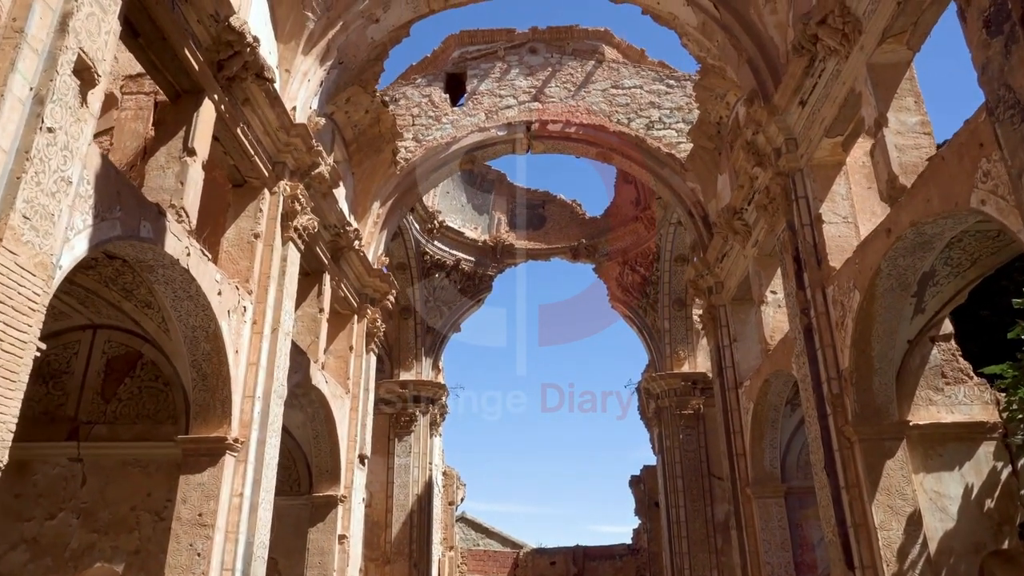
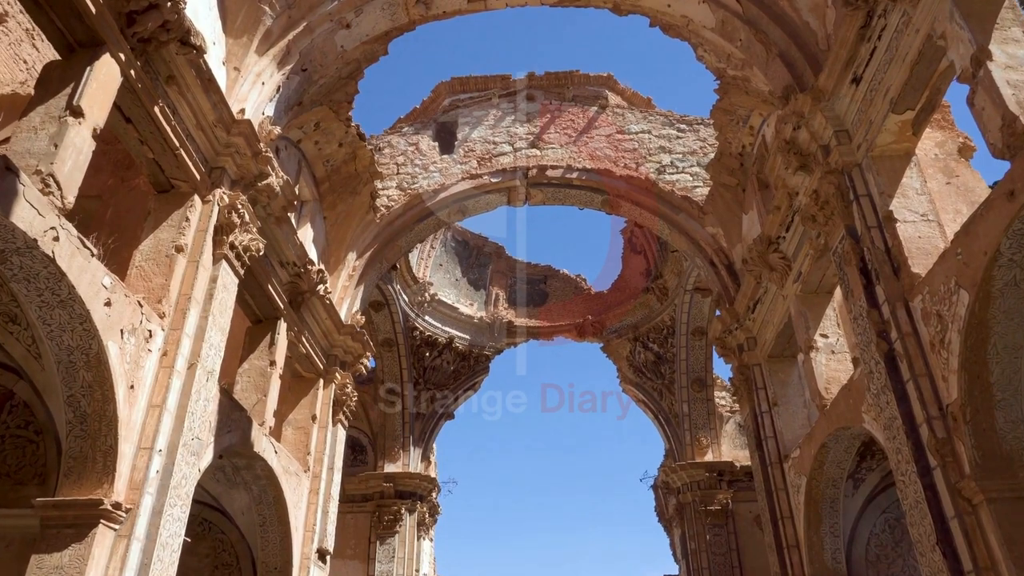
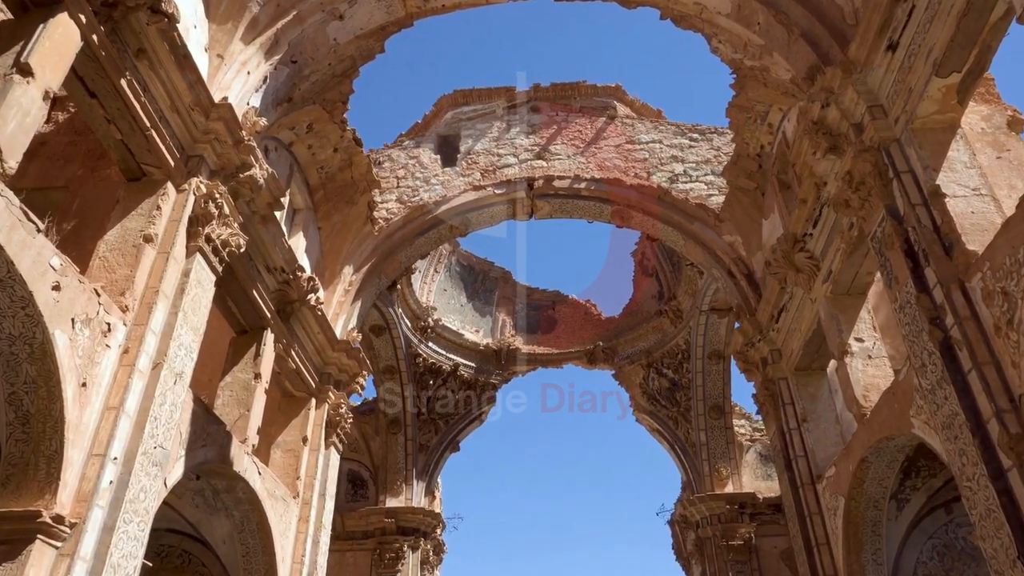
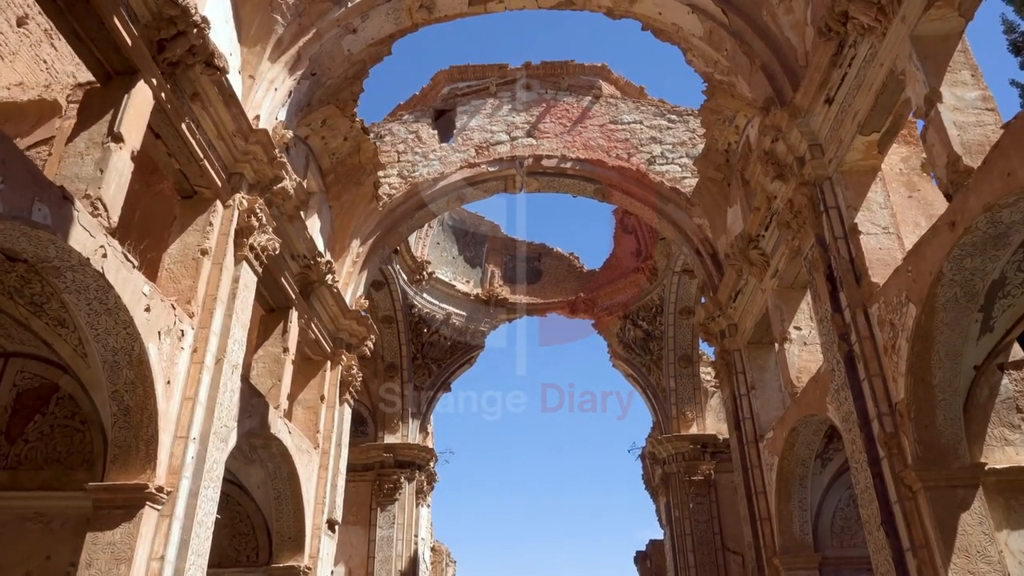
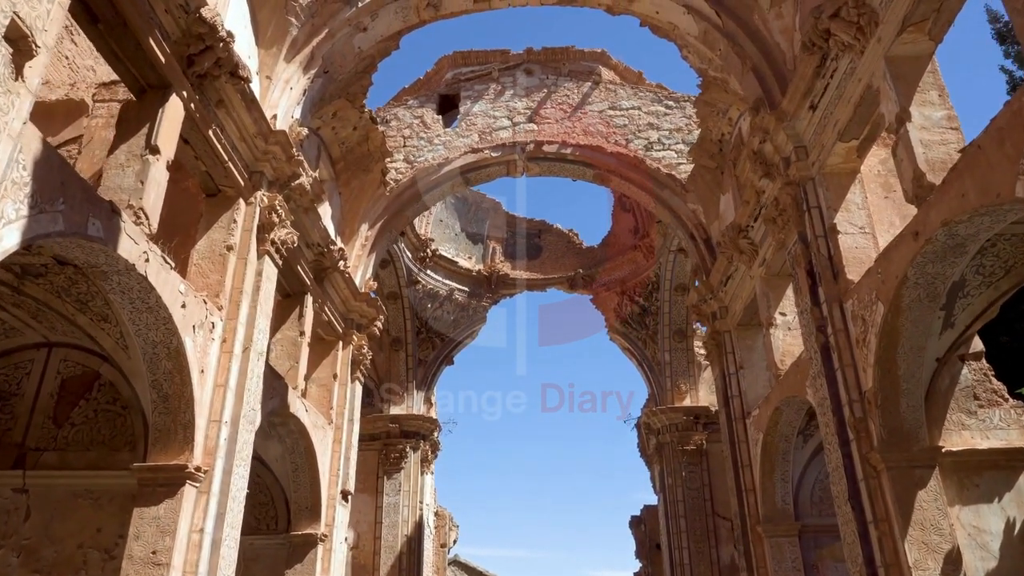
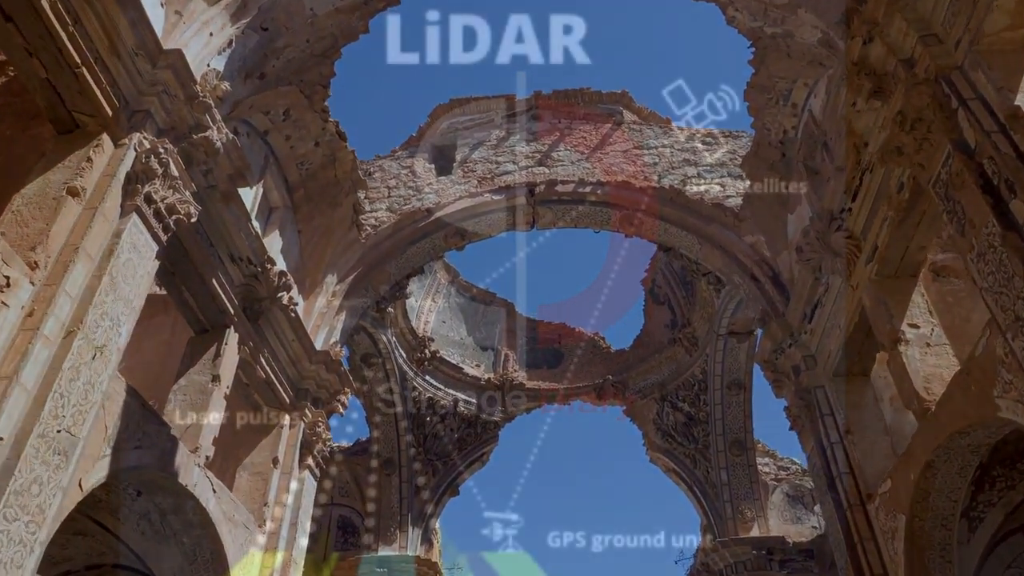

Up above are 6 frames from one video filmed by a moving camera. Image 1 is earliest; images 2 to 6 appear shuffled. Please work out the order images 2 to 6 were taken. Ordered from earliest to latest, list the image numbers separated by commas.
5, 4, 2, 3, 6
